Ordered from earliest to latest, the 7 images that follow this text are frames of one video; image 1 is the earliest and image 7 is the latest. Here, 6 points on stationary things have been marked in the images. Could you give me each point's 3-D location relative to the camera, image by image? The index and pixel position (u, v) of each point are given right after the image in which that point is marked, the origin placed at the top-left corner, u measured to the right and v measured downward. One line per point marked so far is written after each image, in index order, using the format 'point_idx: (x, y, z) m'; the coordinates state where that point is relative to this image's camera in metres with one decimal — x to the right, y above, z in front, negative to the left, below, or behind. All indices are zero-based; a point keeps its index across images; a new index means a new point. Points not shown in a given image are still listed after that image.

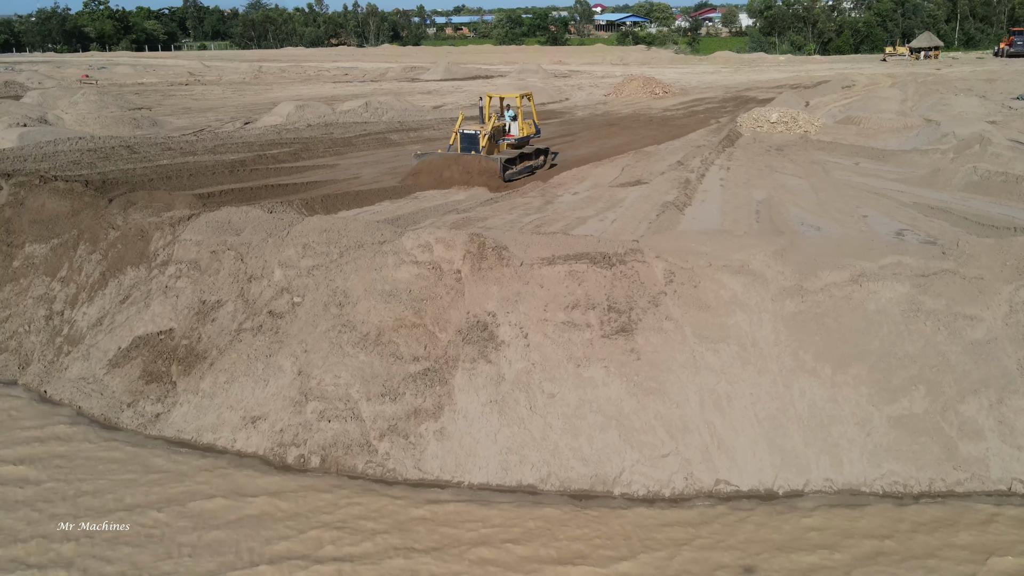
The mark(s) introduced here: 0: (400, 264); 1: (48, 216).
0: (-1.0, +0.2, +8.5) m
1: (-5.2, +0.8, +11.1) m
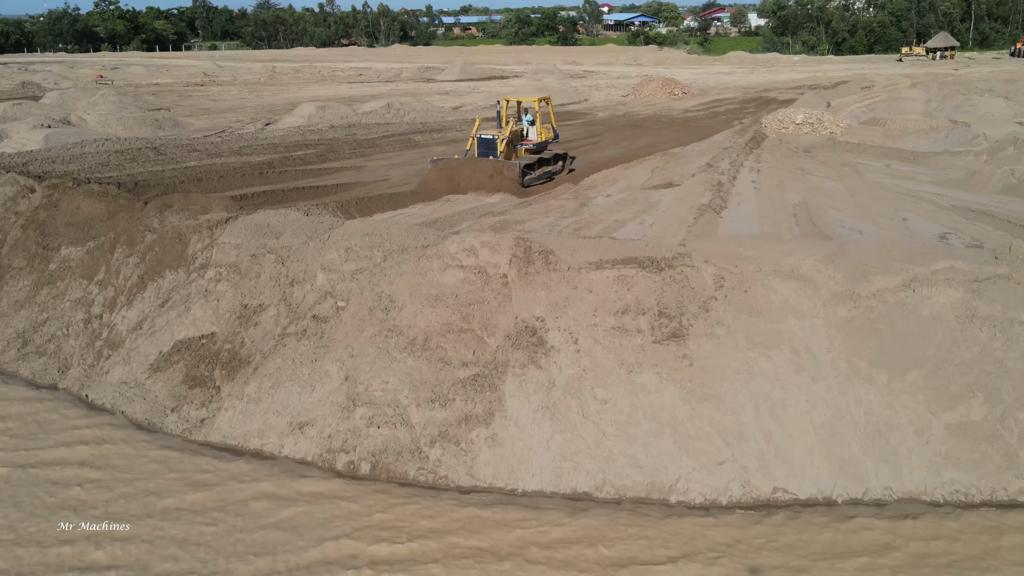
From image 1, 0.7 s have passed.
0: (-0.6, +0.2, +8.5) m
1: (-4.8, +0.8, +11.1) m
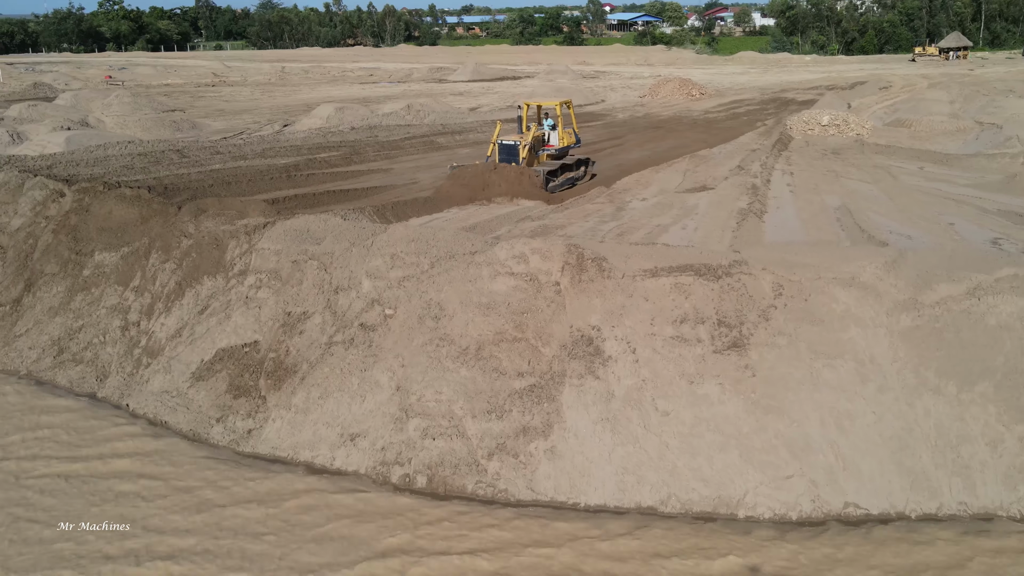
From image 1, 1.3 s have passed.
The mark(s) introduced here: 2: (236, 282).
0: (-0.1, +0.1, +8.3) m
1: (-4.4, +0.7, +10.9) m
2: (-2.7, +0.1, +9.5) m
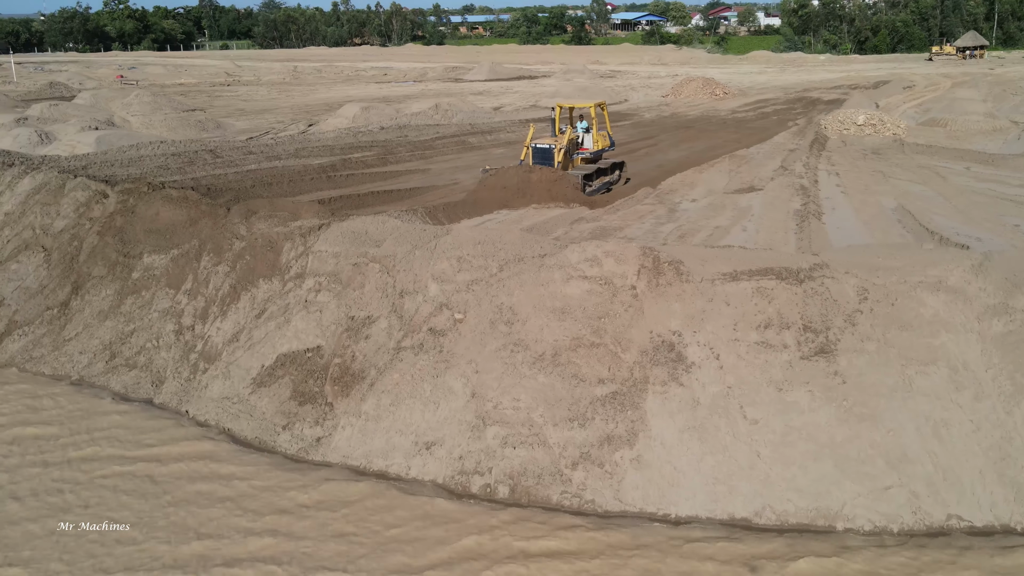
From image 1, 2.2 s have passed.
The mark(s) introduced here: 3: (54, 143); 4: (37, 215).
0: (+0.5, +0.1, +8.1) m
1: (-3.8, +0.7, +10.7) m
2: (-2.1, 0.0, +9.3) m
3: (-7.8, +2.4, +16.8) m
4: (-5.5, +0.8, +11.5) m
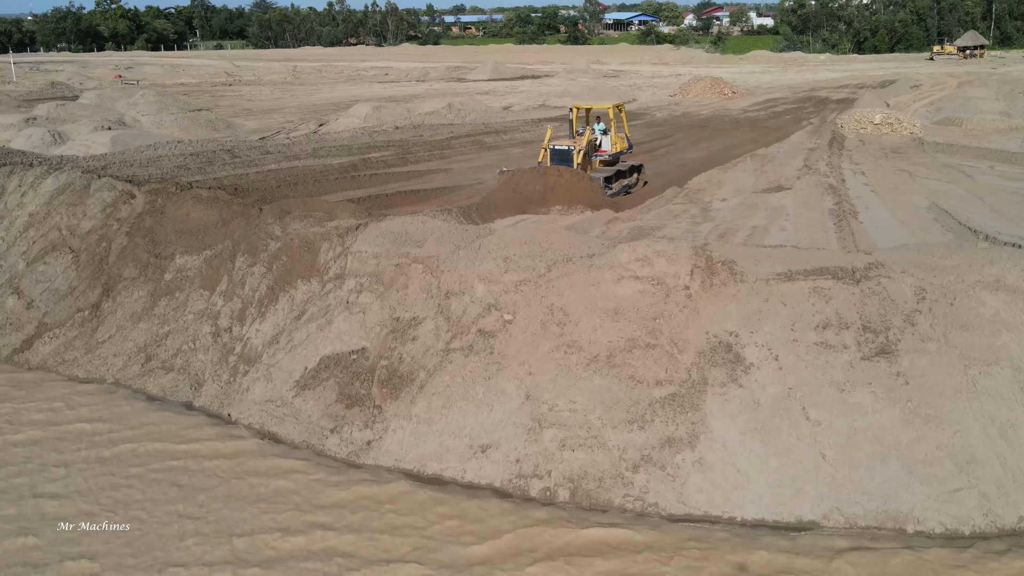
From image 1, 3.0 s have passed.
0: (+0.9, +0.1, +8.0) m
1: (-3.4, +0.7, +10.6) m
2: (-1.7, 0.0, +9.2) m
3: (-7.5, +2.4, +16.7) m
4: (-5.2, +0.8, +11.4) m
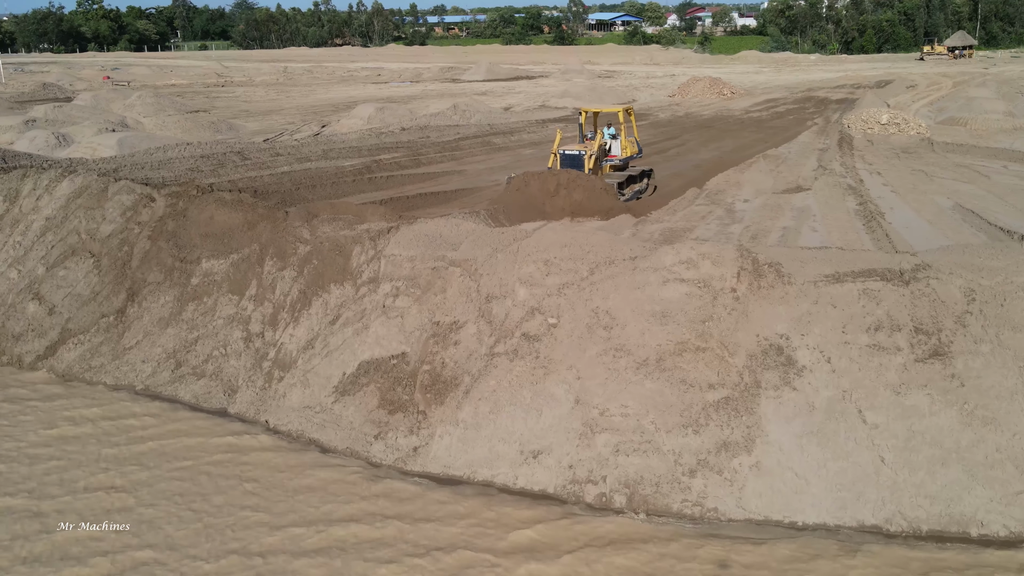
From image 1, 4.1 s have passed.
0: (+1.2, 0.0, +8.0) m
1: (-3.1, +0.6, +10.4) m
2: (-1.3, 0.0, +9.1) m
3: (-7.3, +2.4, +16.4) m
4: (-4.9, +0.8, +11.2) m
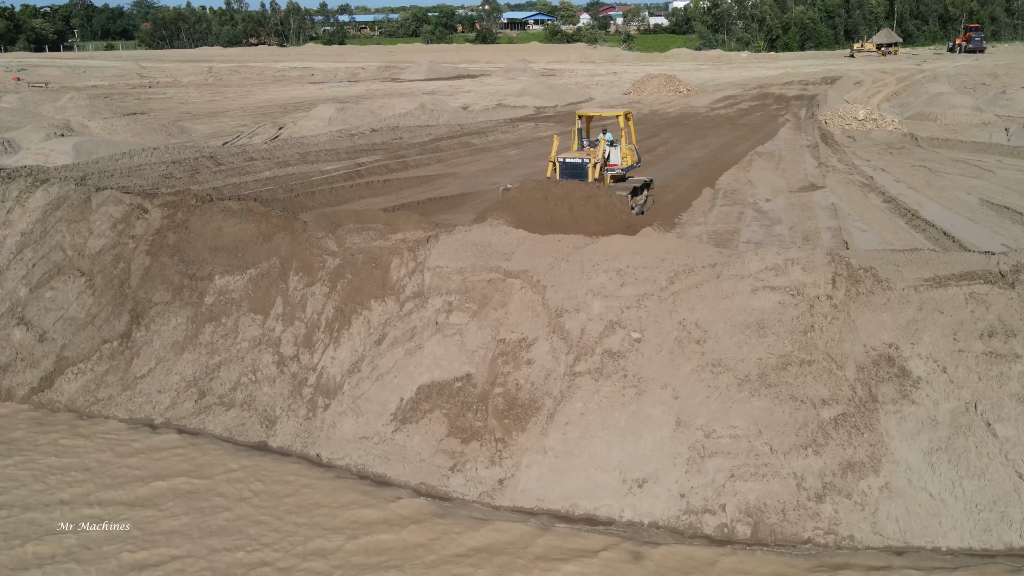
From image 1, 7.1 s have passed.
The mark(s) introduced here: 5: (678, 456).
0: (+1.8, 0.0, +7.4) m
1: (-2.7, +0.4, +9.5) m
2: (-0.8, -0.2, +8.3) m
3: (-7.5, +2.1, +15.1) m
4: (-4.6, +0.5, +10.1) m
5: (+1.1, -1.1, +6.7) m
